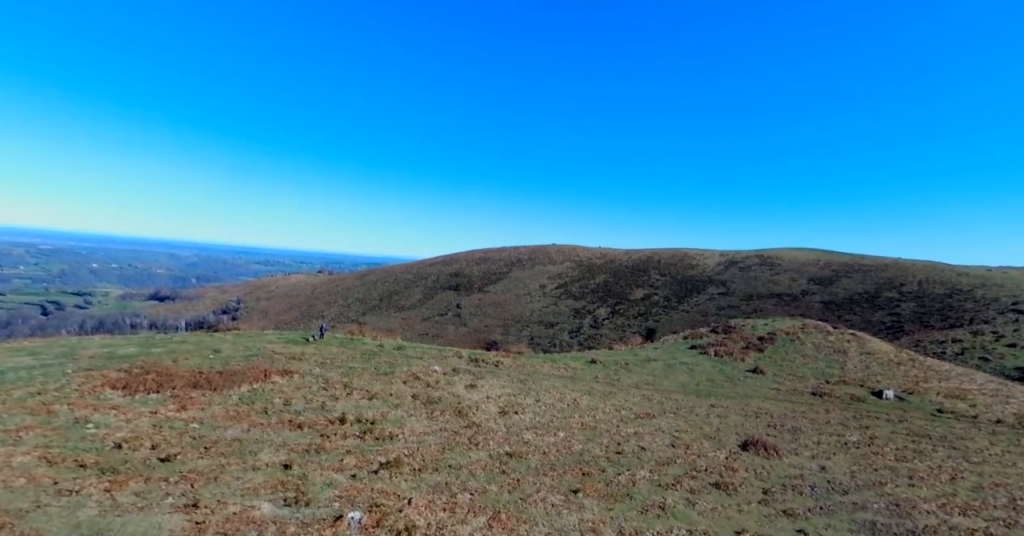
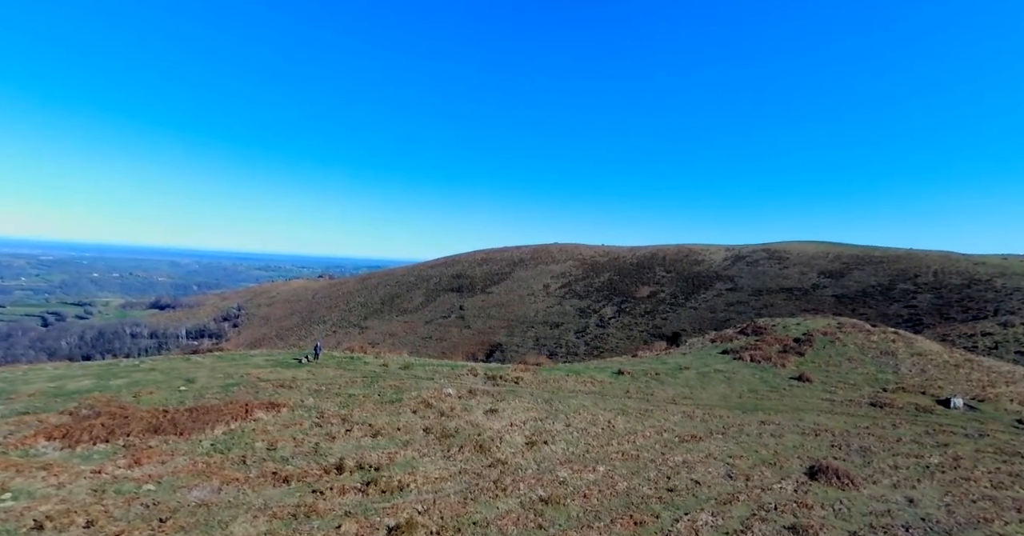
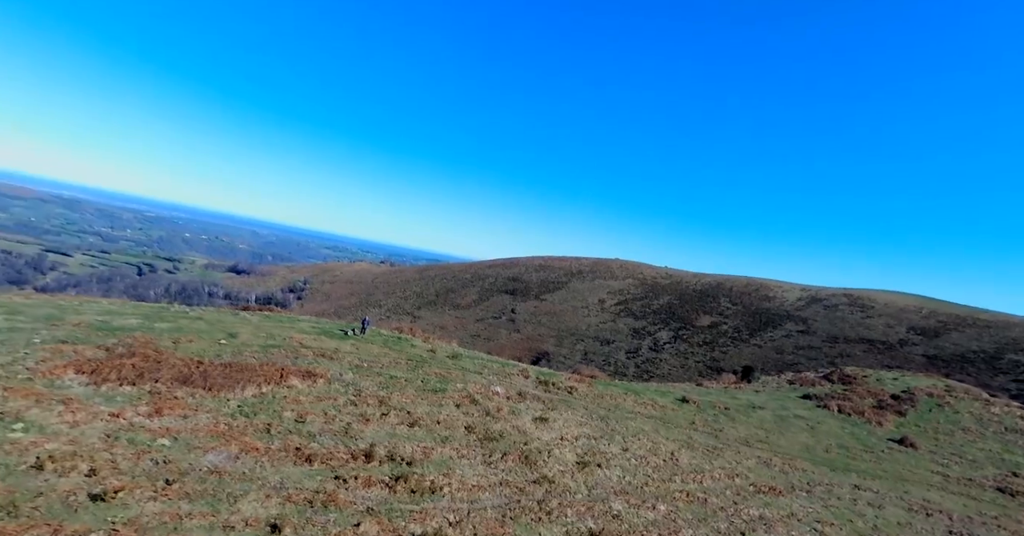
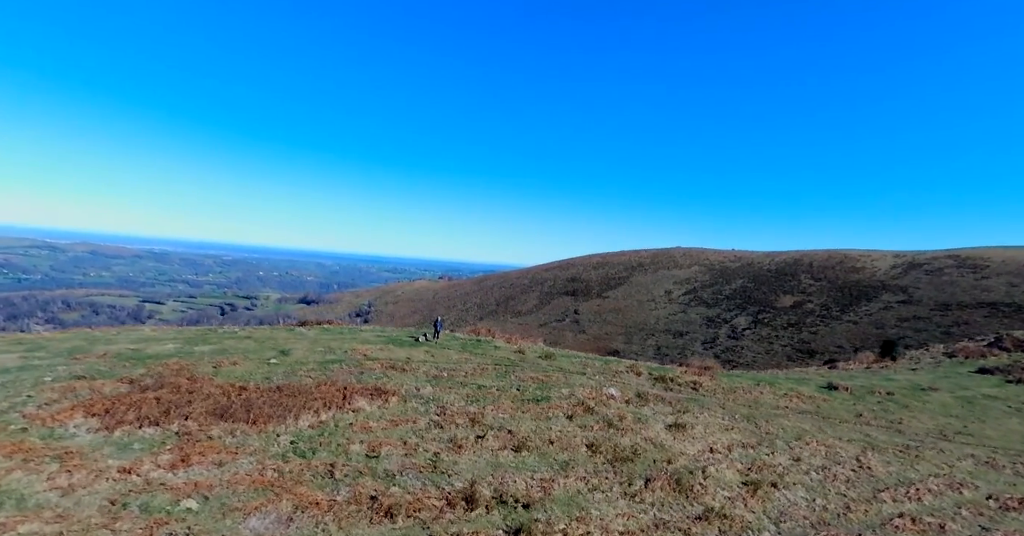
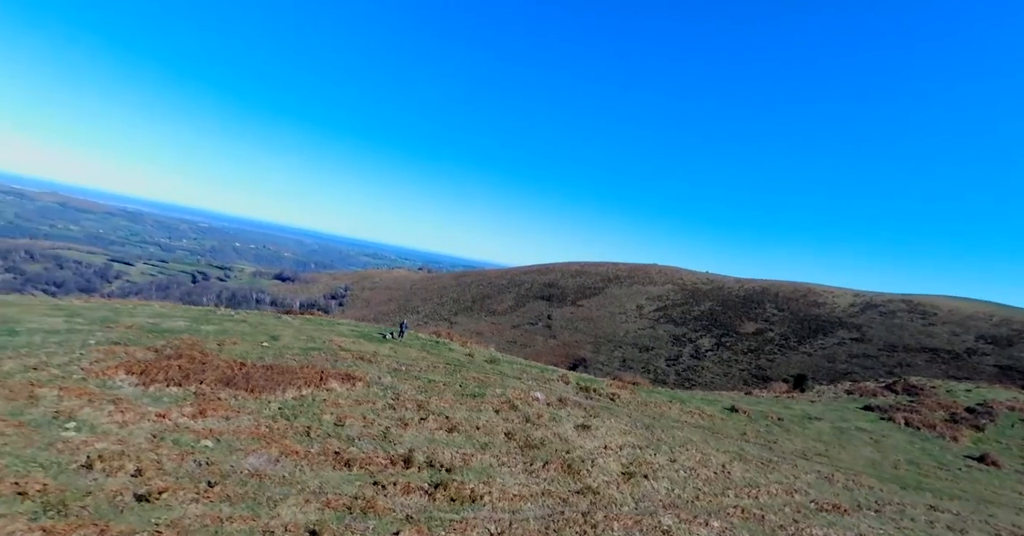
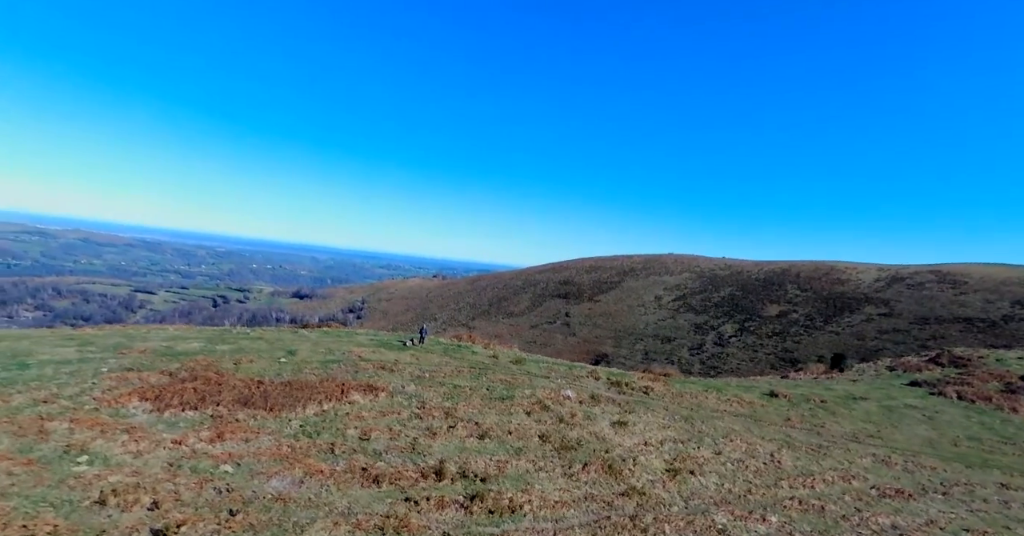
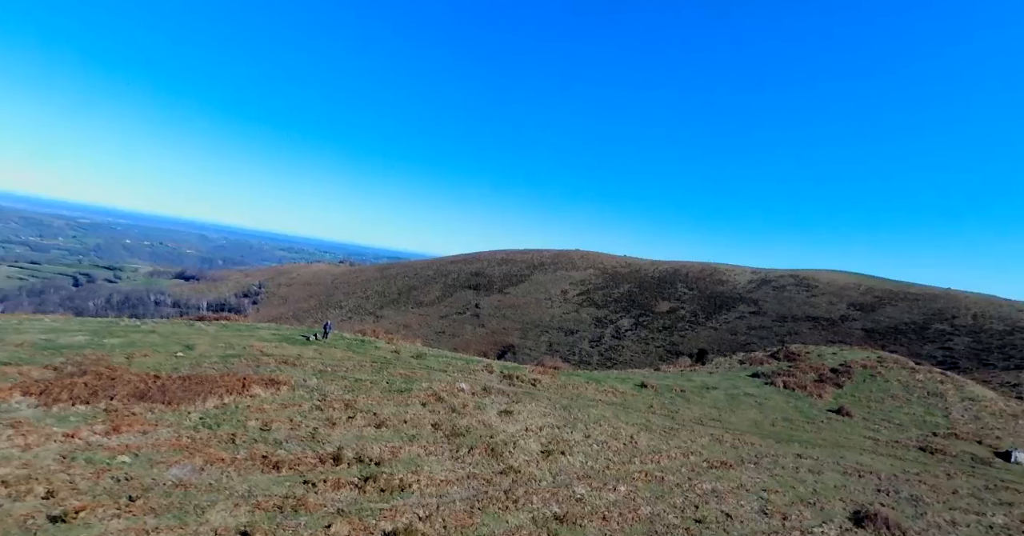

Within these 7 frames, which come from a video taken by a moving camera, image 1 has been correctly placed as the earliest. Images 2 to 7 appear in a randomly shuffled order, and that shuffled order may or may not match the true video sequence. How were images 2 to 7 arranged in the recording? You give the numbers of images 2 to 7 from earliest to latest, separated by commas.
2, 7, 3, 5, 6, 4
